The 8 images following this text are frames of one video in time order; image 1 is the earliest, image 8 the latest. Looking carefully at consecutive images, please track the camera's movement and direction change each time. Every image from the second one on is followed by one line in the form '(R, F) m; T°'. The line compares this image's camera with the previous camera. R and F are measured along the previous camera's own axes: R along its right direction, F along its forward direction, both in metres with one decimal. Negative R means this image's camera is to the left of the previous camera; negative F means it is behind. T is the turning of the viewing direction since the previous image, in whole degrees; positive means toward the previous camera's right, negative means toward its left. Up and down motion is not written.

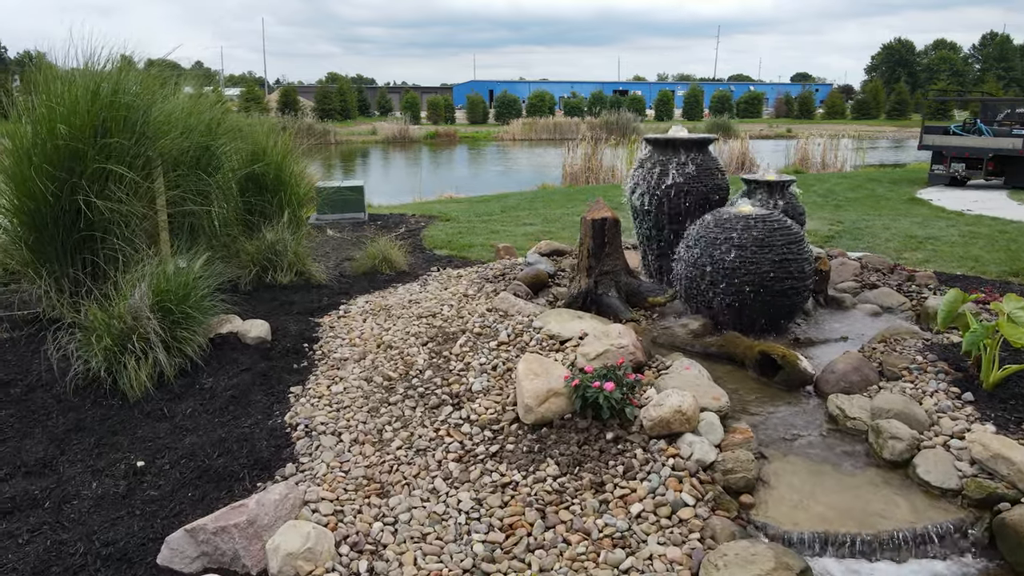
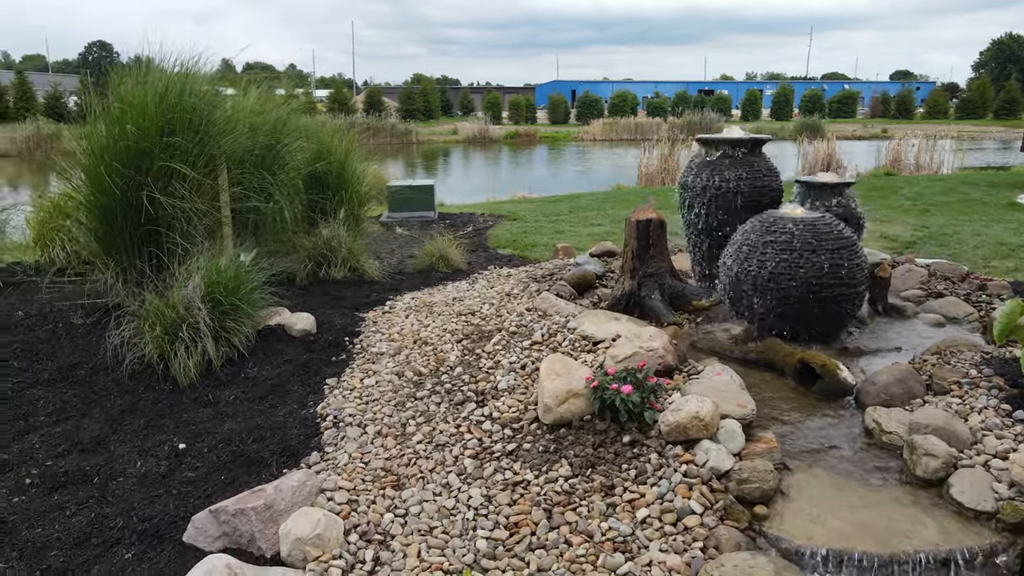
(+0.2, 0.0) m; -6°
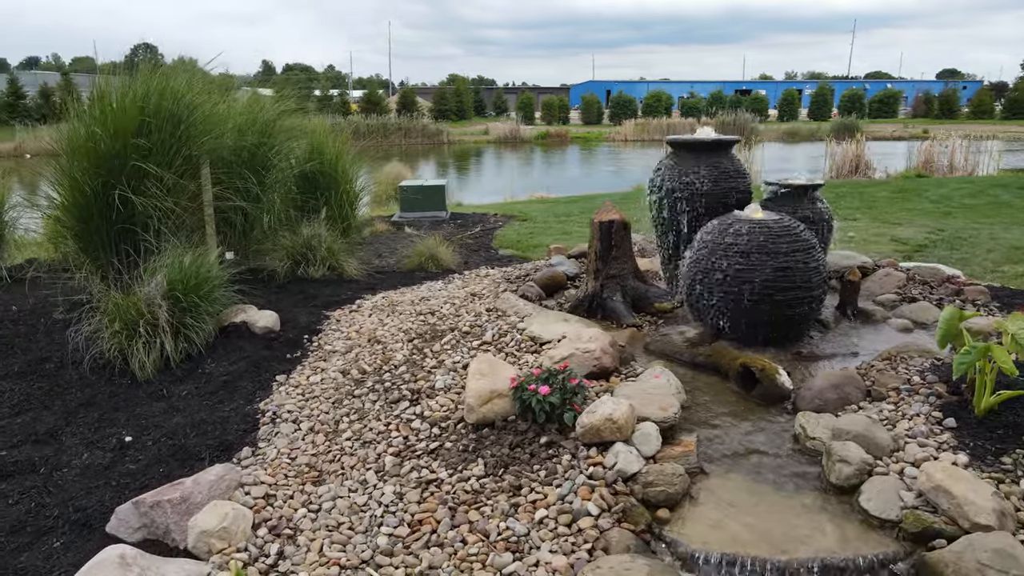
(+0.4, 0.0) m; -2°
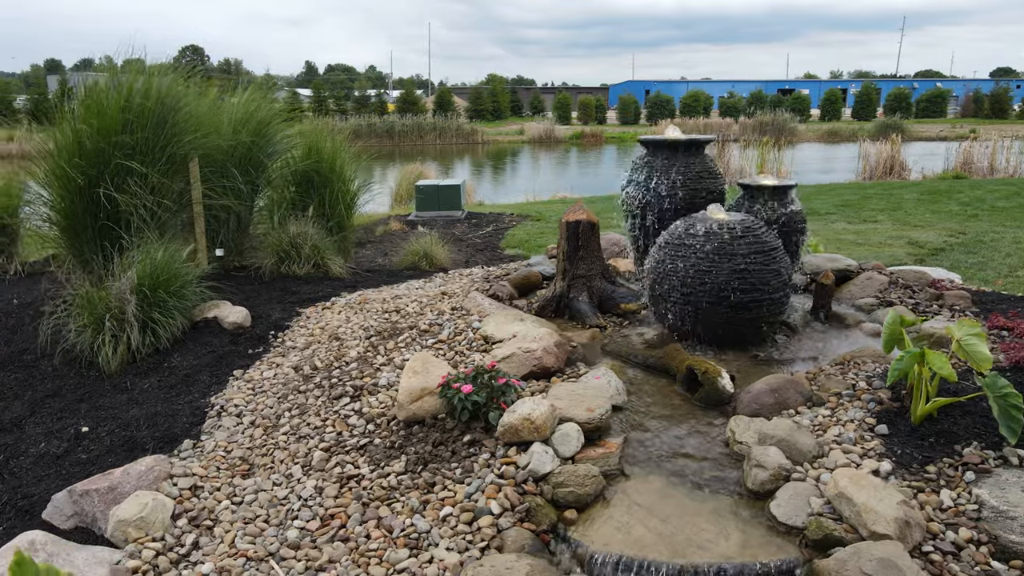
(+0.4, 0.0) m; -3°
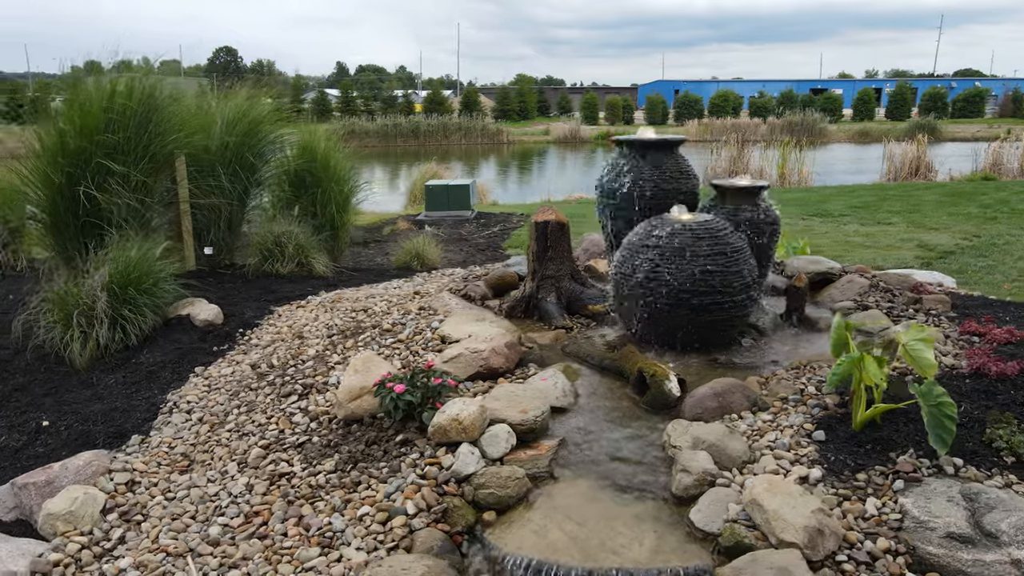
(+0.4, 0.0) m; -2°
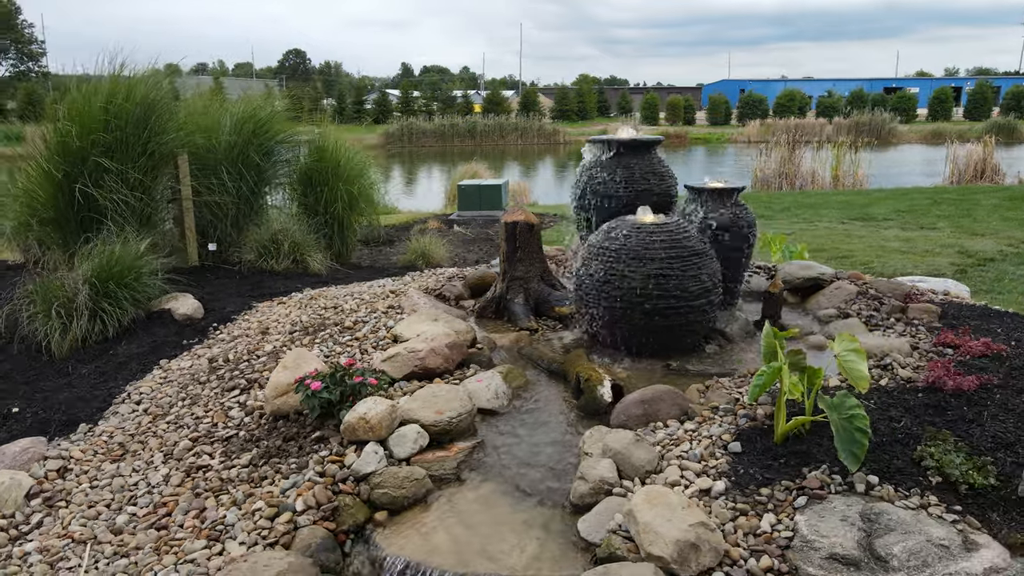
(+0.5, 0.0) m; -4°
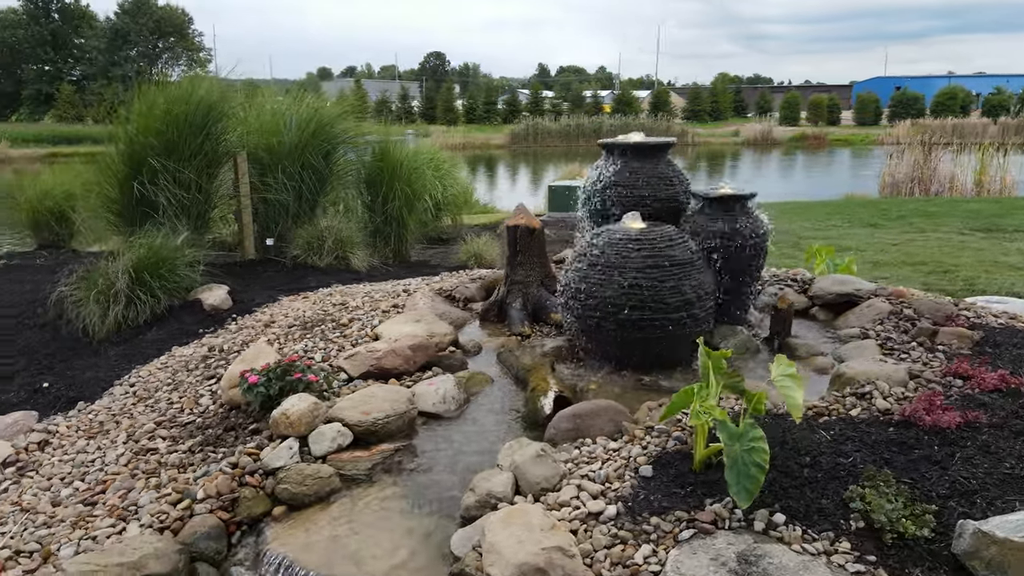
(+0.8, +0.1) m; -10°
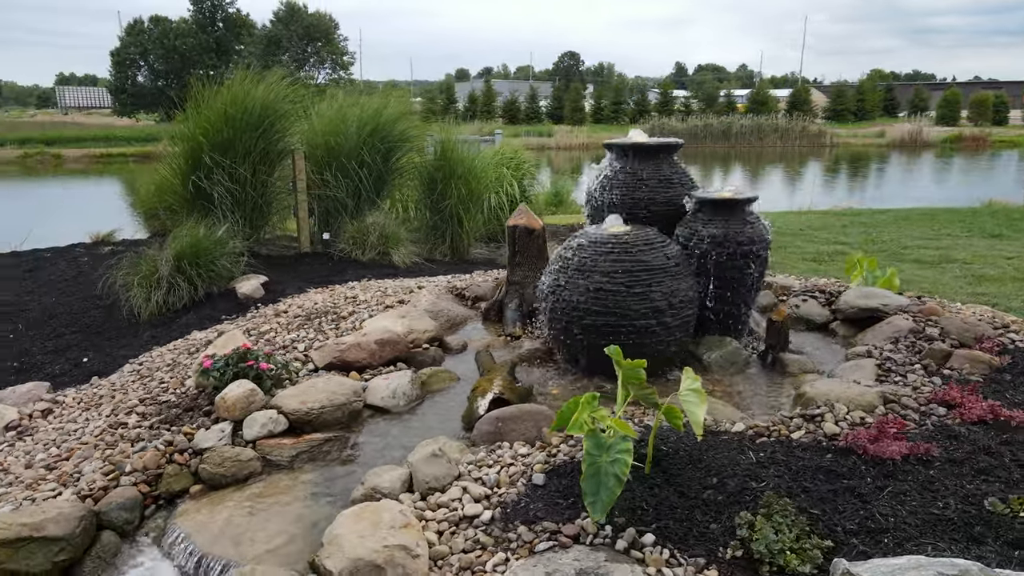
(+0.8, +0.1) m; -10°
